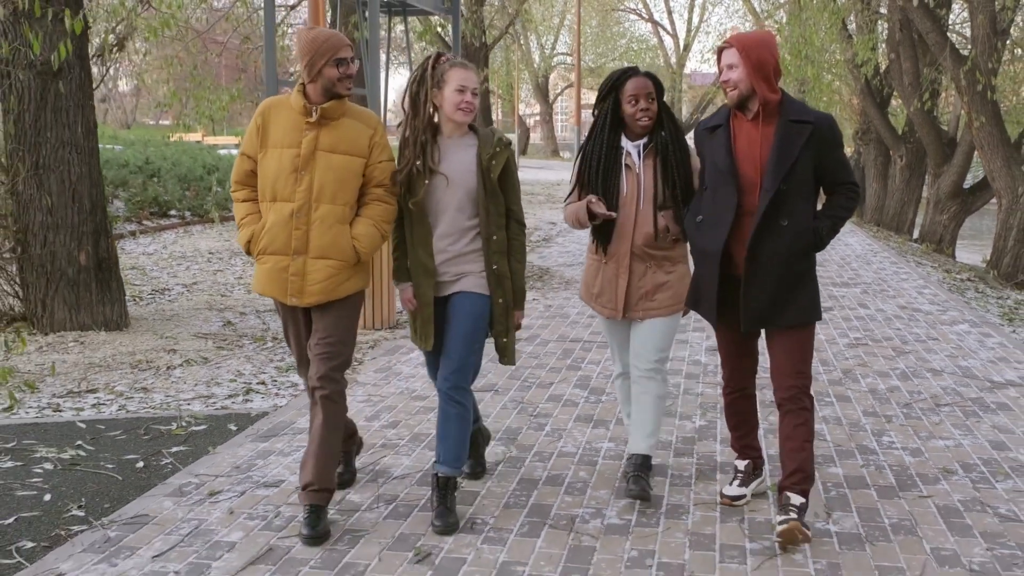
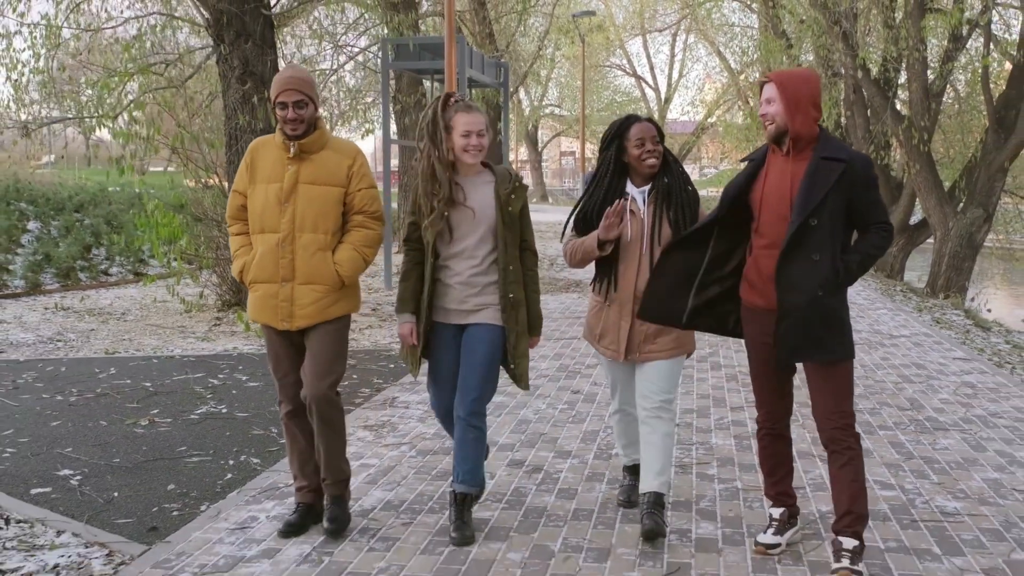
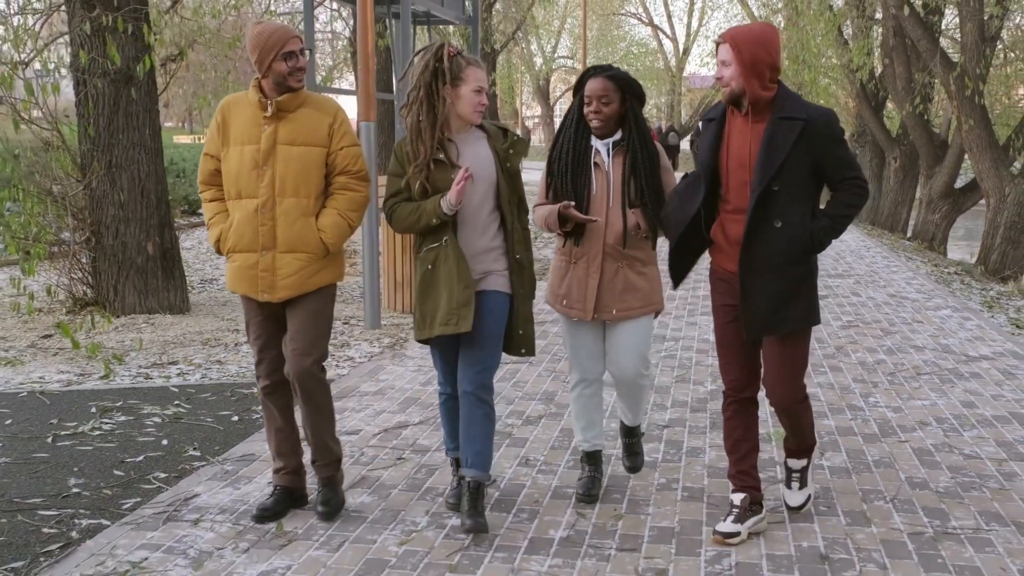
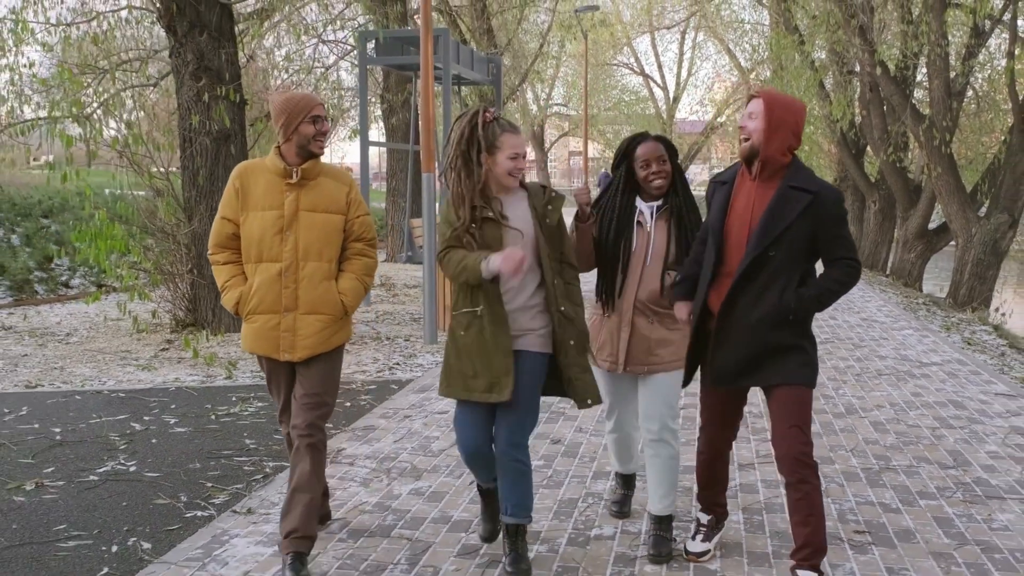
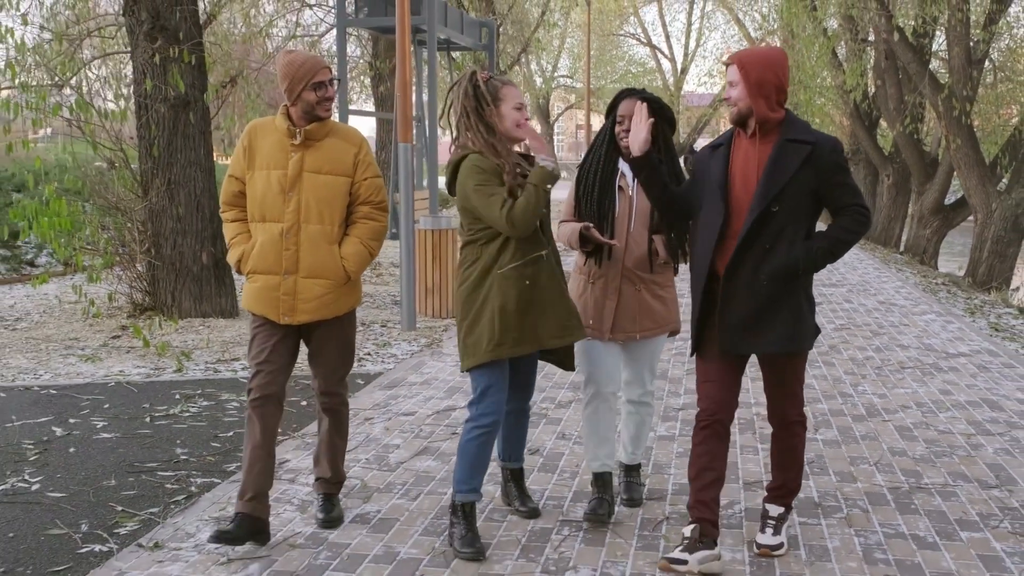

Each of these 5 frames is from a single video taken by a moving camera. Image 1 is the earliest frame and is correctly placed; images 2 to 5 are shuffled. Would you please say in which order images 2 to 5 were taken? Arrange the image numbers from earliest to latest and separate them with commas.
3, 5, 4, 2
